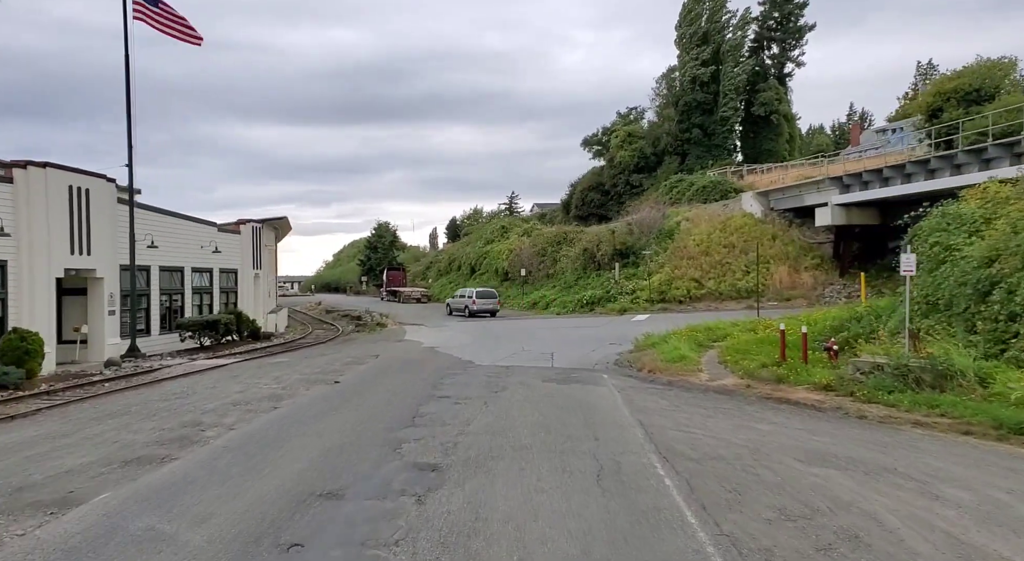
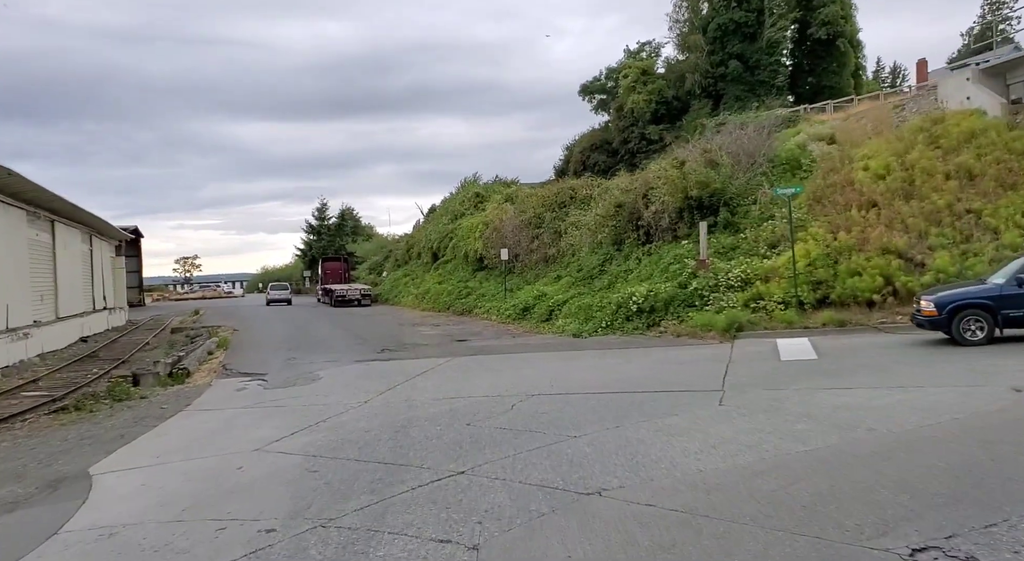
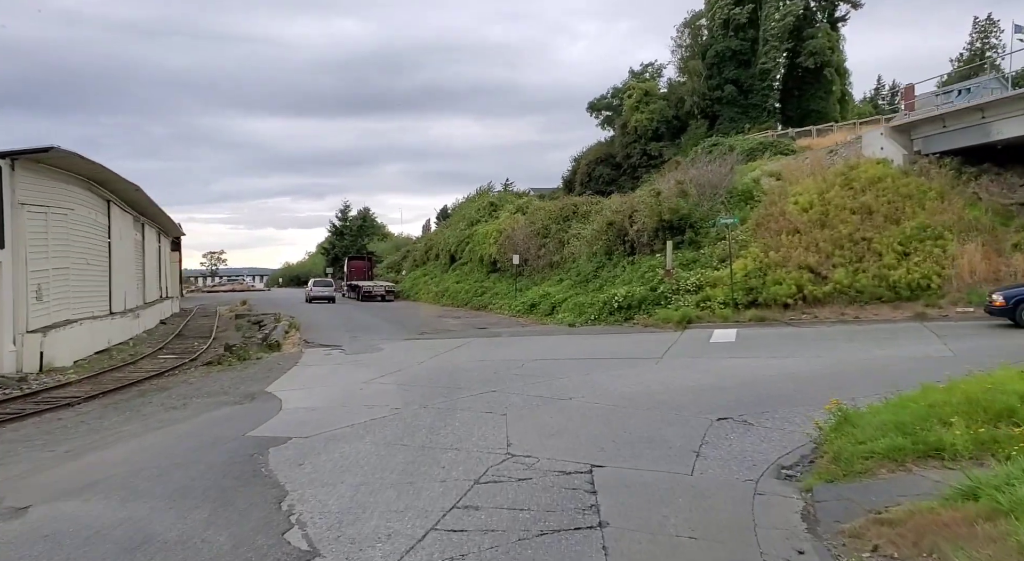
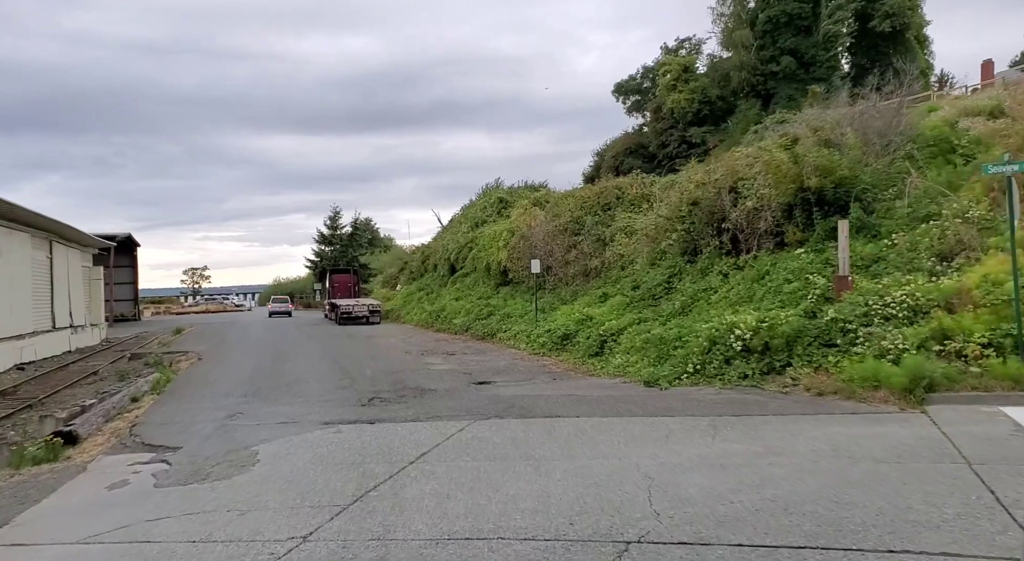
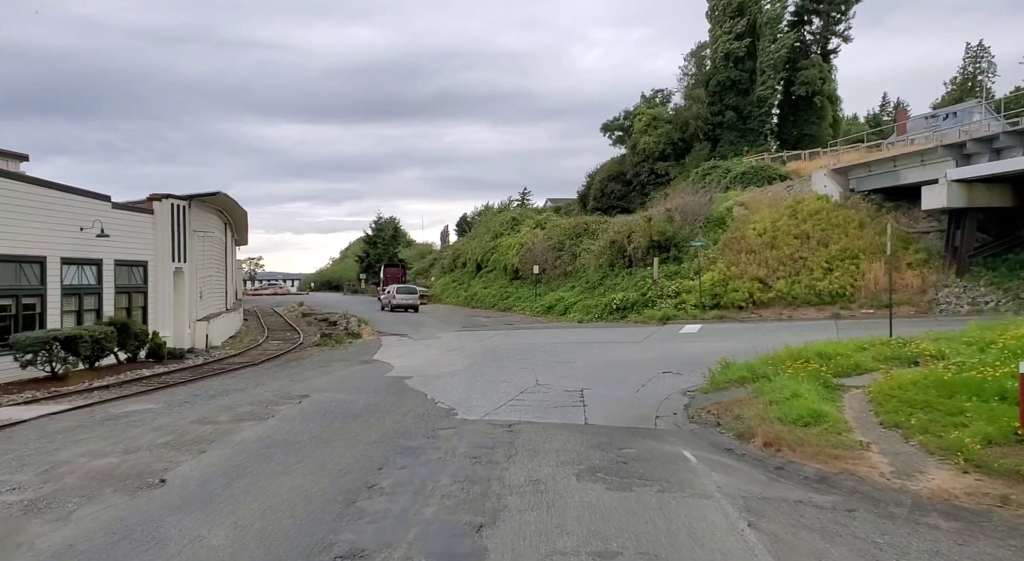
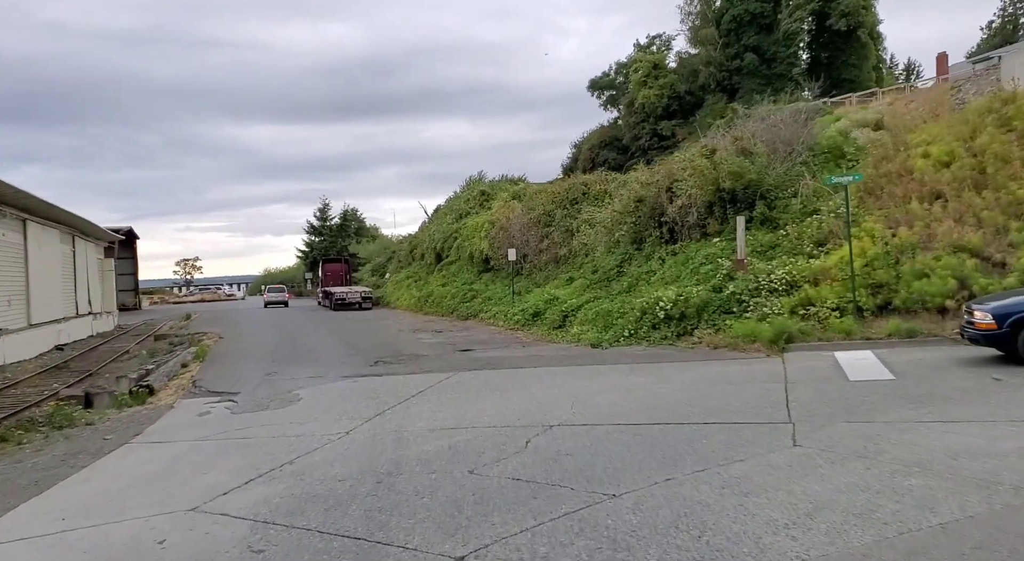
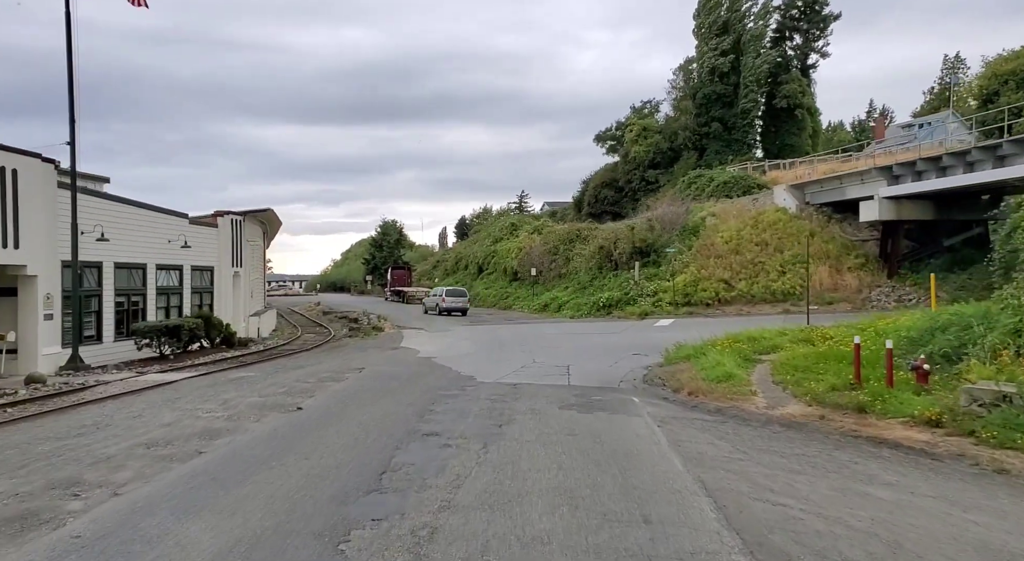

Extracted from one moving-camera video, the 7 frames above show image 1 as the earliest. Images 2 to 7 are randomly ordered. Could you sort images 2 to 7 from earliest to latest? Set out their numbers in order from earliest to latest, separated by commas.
7, 5, 3, 2, 6, 4
